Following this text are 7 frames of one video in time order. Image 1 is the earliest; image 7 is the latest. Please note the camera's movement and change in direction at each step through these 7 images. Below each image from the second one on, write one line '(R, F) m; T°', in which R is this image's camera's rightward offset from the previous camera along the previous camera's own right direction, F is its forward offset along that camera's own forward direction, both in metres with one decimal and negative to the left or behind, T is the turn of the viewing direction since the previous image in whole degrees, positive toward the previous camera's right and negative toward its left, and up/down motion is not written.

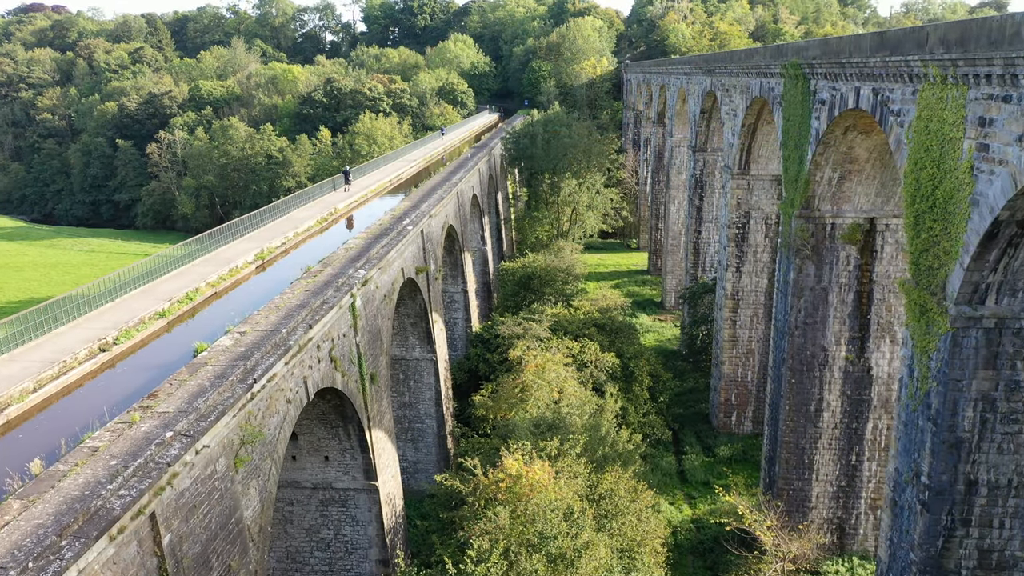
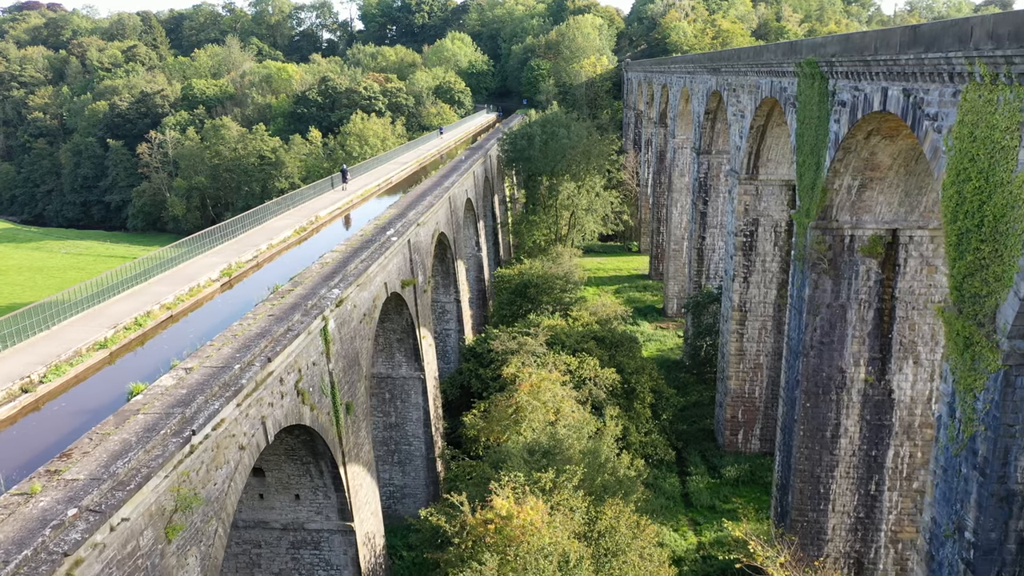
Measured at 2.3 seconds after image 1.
(+0.1, +0.8) m; 0°
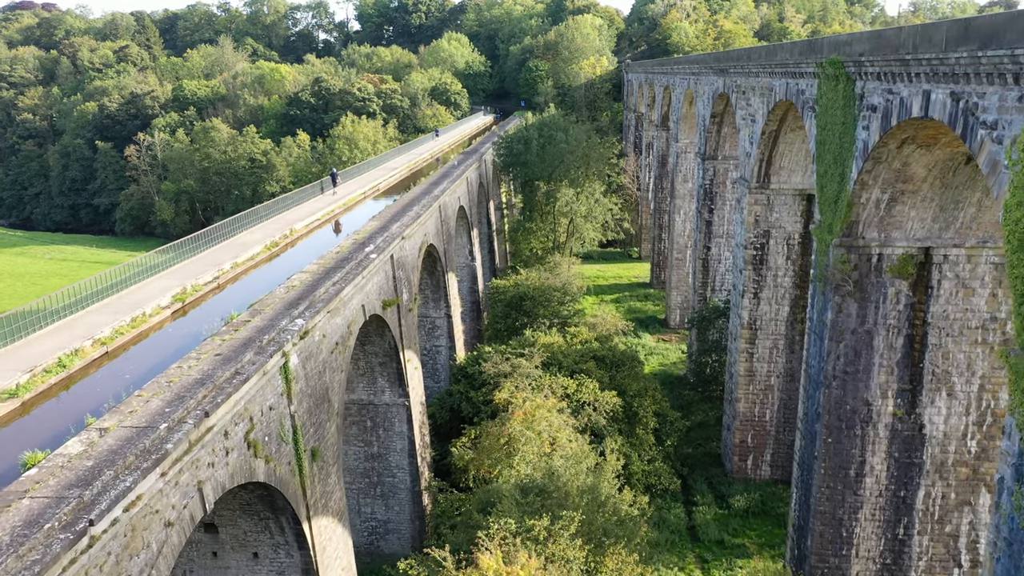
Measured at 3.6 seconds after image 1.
(+0.1, +1.0) m; 0°
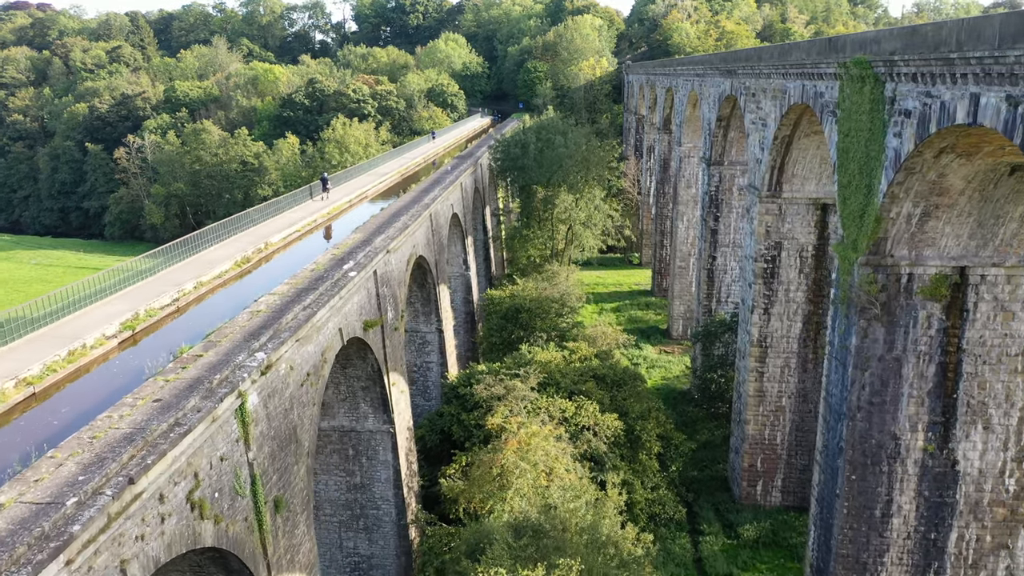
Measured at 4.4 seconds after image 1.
(+0.1, +0.8) m; 0°
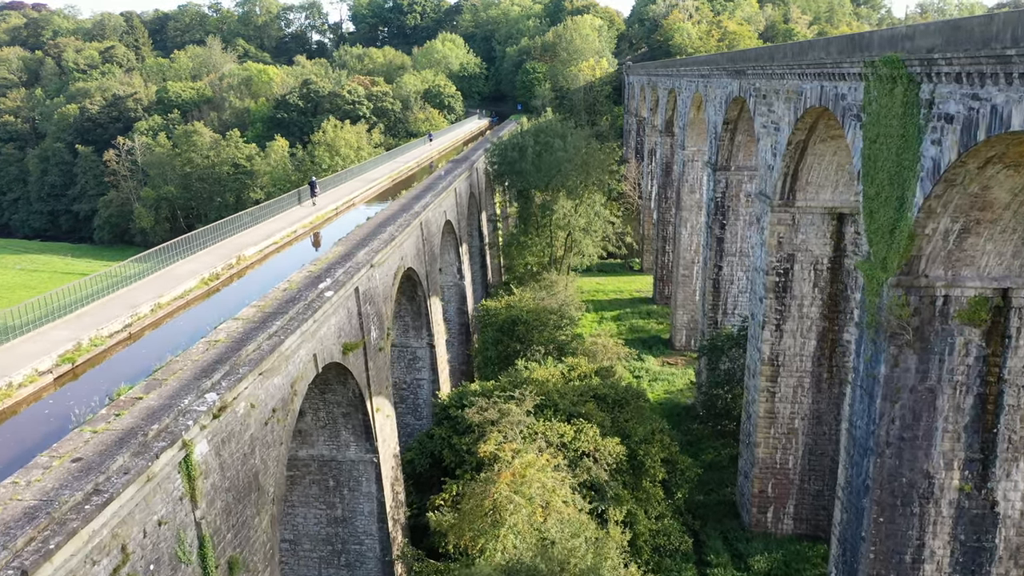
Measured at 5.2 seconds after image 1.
(+0.1, +0.8) m; 0°
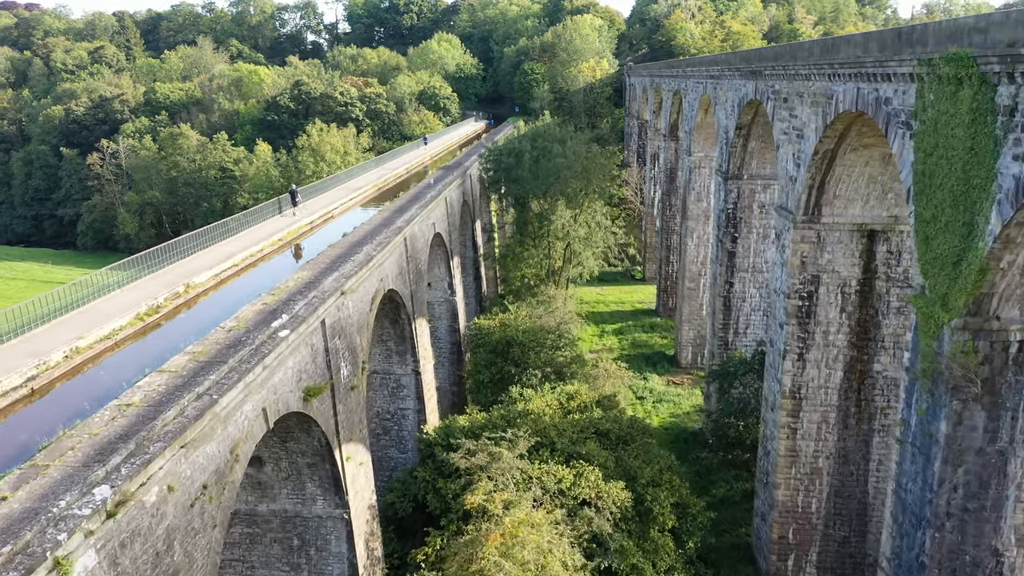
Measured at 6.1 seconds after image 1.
(+0.1, +1.2) m; 0°
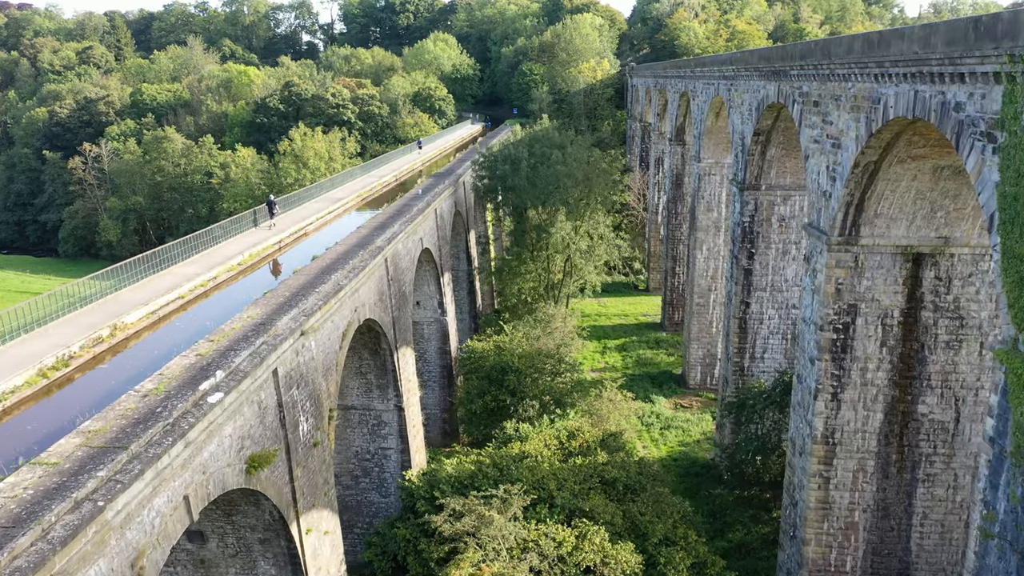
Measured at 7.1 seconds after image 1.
(+0.1, +1.3) m; 0°
